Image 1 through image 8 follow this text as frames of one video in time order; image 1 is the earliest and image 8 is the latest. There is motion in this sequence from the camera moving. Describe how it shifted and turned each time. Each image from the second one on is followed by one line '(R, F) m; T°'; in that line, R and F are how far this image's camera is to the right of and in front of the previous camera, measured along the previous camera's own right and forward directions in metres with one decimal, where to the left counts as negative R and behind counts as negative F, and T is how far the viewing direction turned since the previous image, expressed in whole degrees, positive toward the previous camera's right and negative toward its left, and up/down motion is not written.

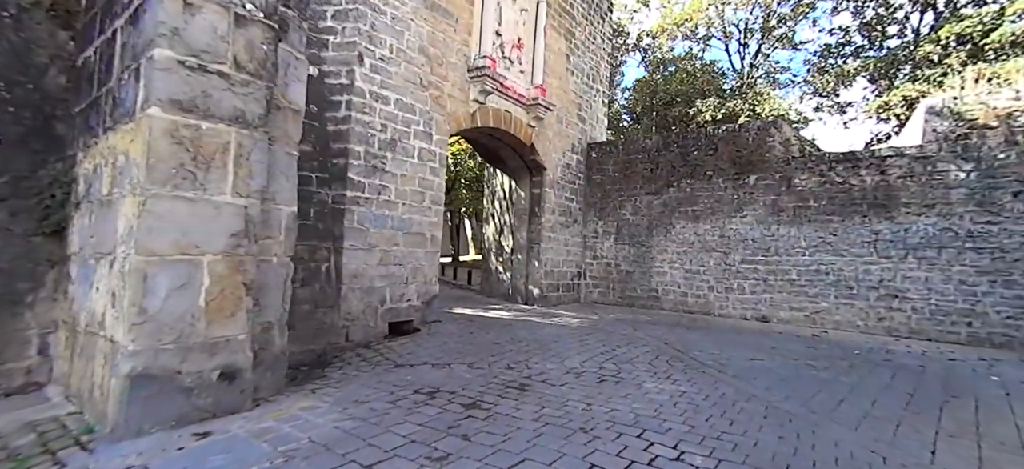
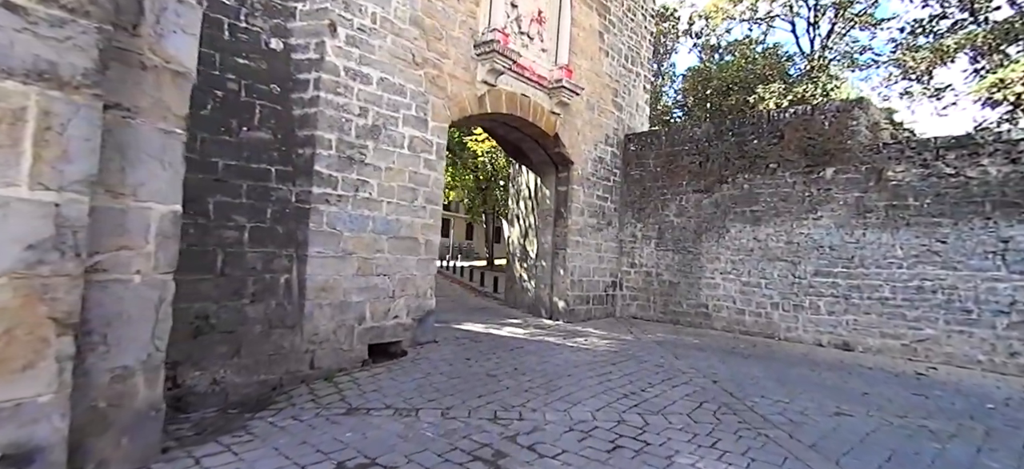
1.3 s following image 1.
(+0.4, +1.0) m; -6°
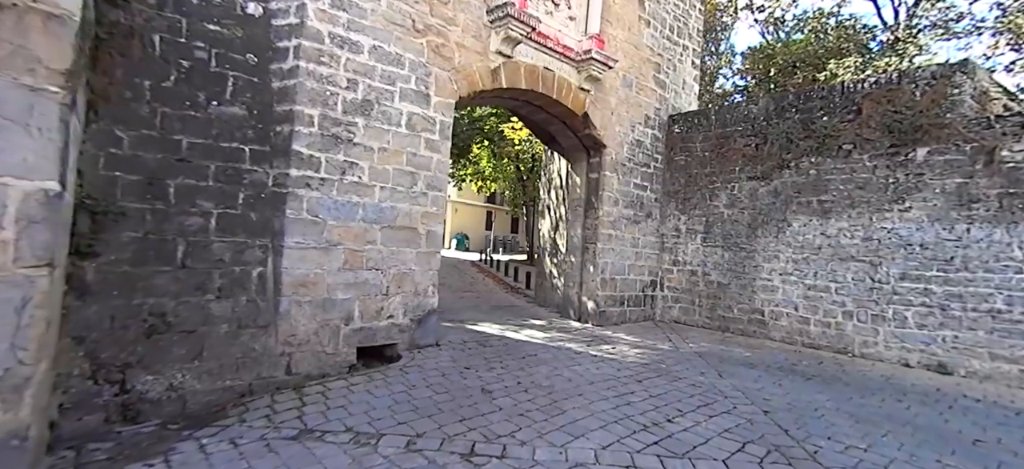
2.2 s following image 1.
(+0.4, +0.7) m; -6°
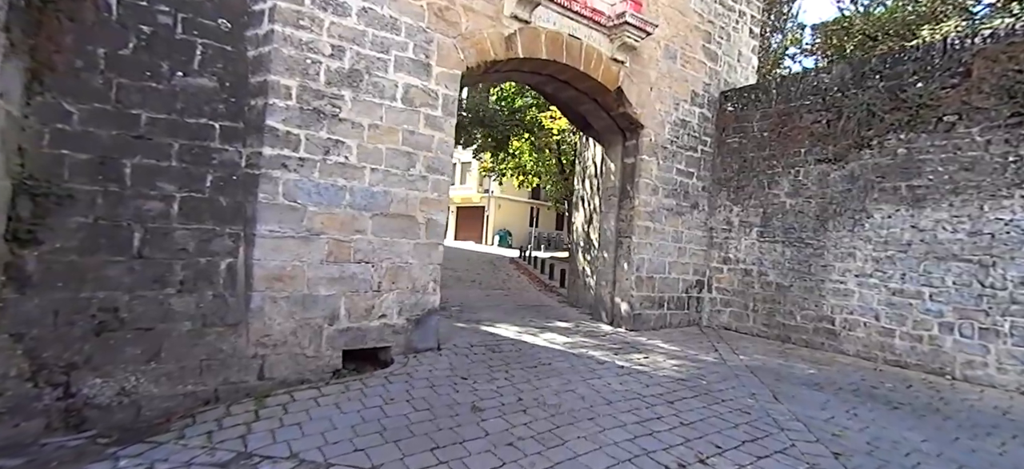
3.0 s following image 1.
(+0.3, +0.6) m; -6°
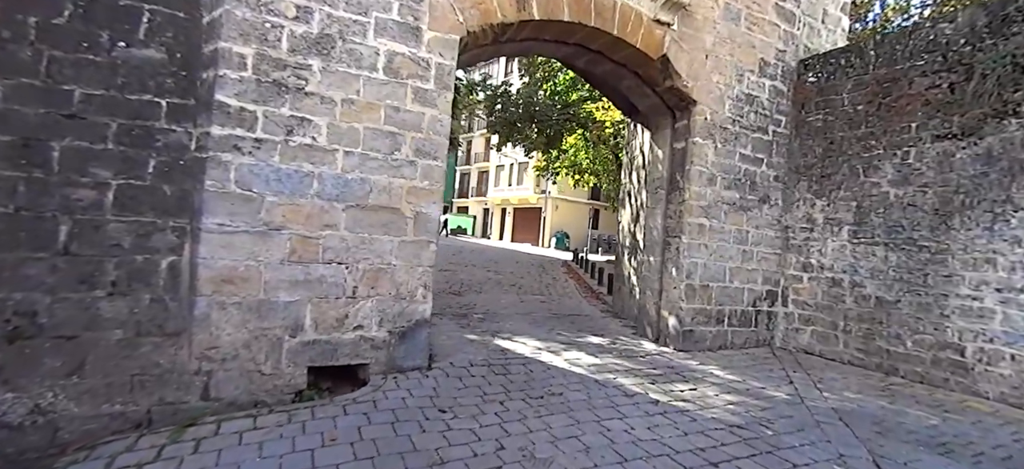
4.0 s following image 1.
(+0.4, +0.8) m; -8°
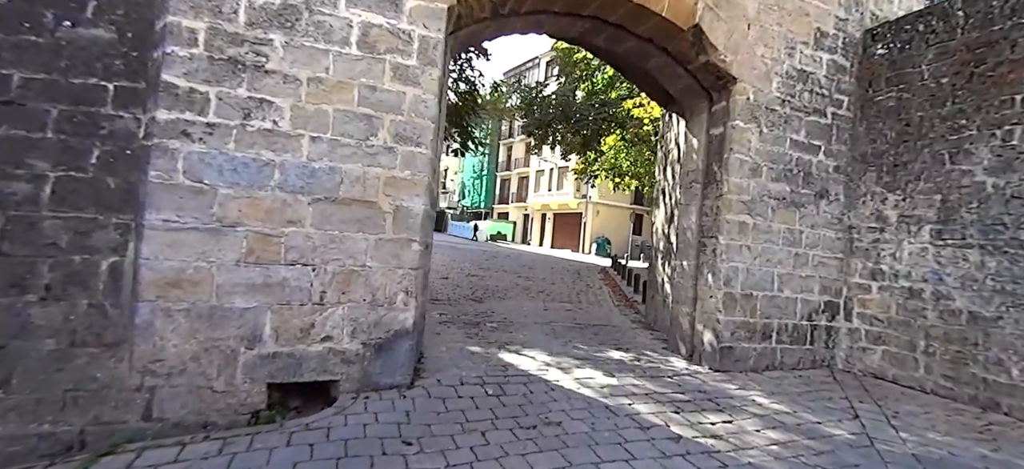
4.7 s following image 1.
(+0.3, +0.5) m; -5°
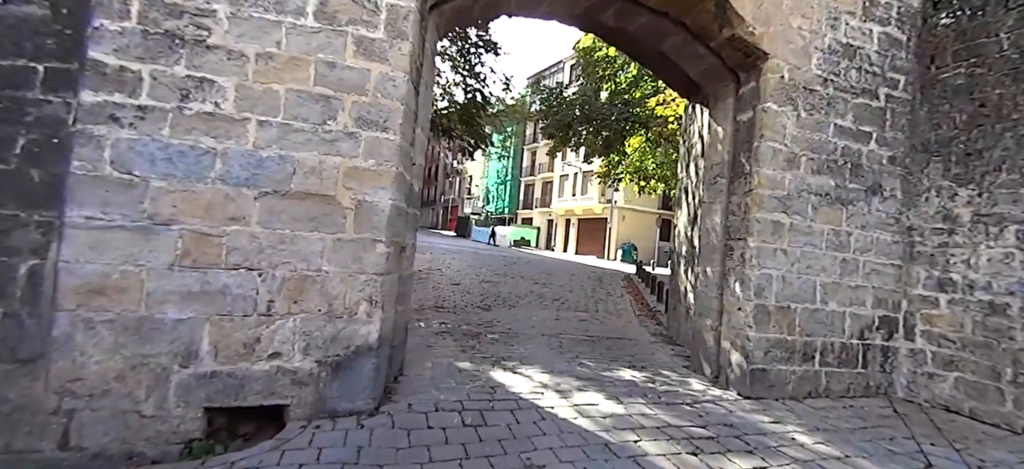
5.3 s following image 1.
(+0.2, +0.4) m; -4°
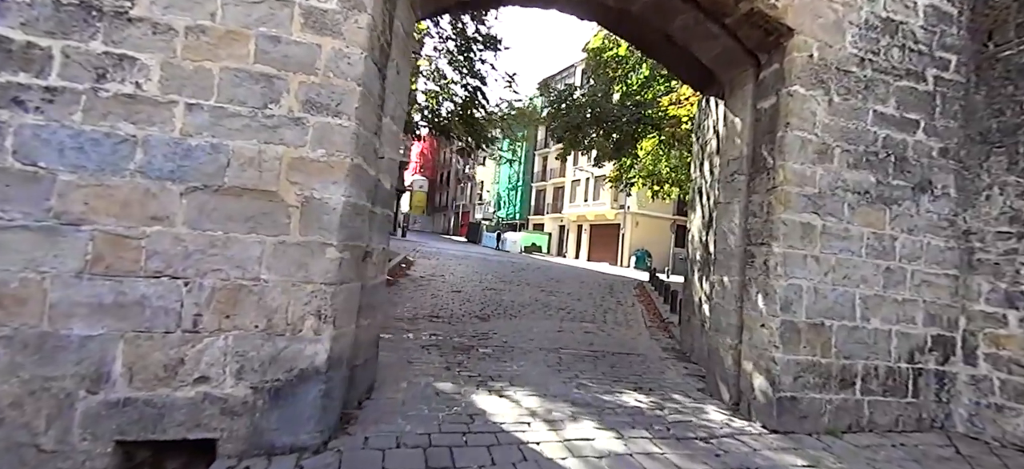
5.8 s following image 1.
(+0.2, +0.4) m; -2°
